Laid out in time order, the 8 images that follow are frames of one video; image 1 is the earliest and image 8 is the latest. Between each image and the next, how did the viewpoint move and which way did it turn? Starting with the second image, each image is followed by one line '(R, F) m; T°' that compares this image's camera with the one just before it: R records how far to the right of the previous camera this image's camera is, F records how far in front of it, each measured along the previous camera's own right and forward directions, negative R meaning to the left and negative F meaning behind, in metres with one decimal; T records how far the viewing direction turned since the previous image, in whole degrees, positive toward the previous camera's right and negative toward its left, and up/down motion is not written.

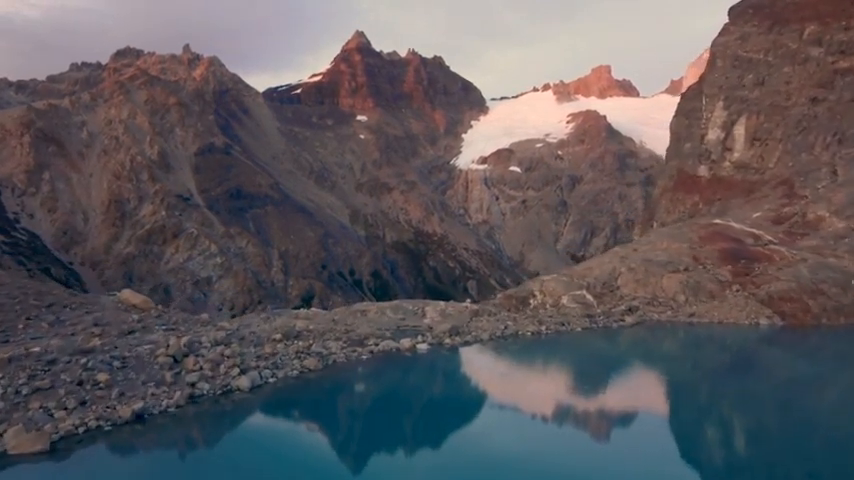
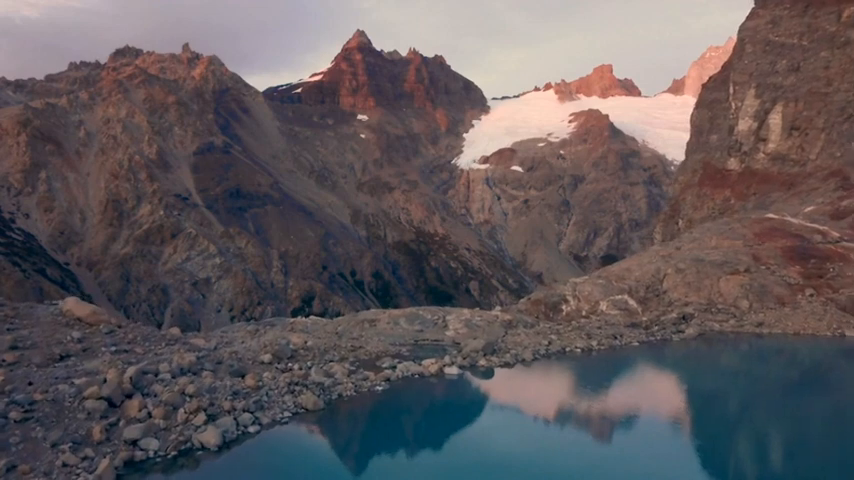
(-0.2, +1.9) m; 0°
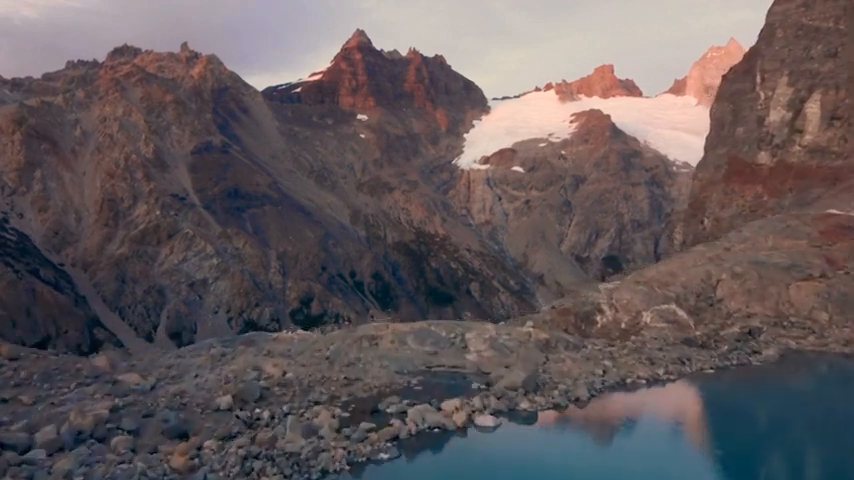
(-0.1, +1.9) m; 0°
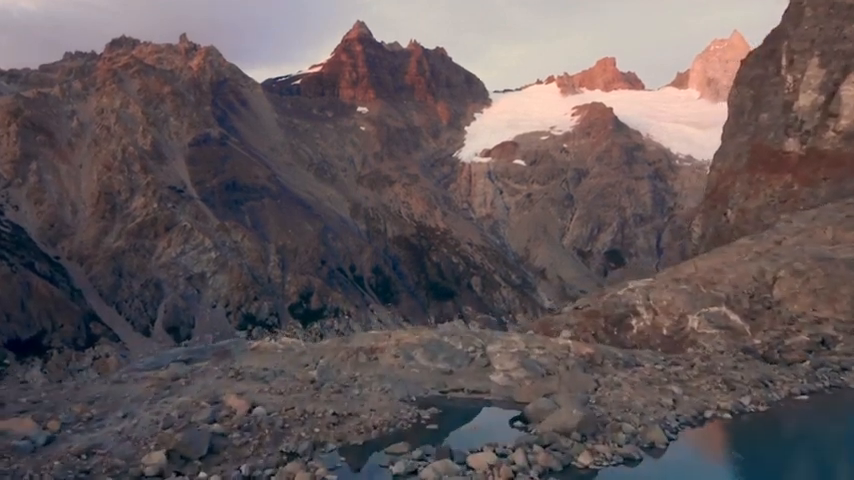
(-0.1, +1.5) m; 0°
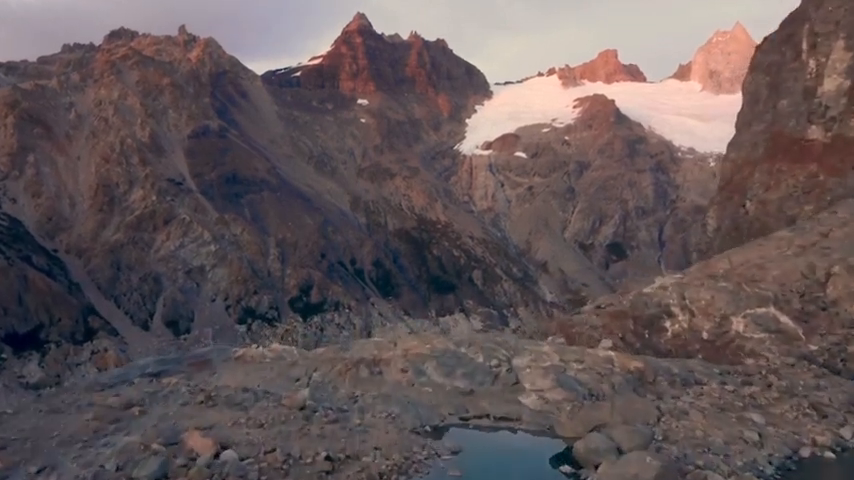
(-0.1, +1.0) m; 0°
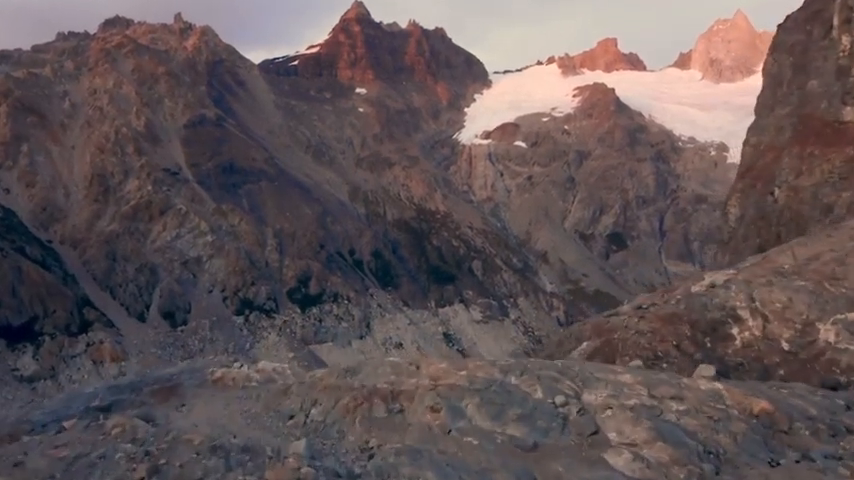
(-0.2, +1.4) m; 0°
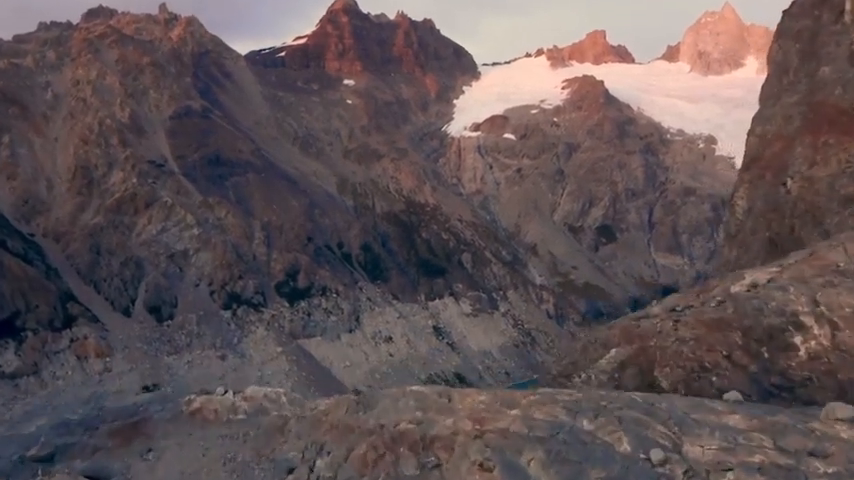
(-0.2, +1.0) m; +1°
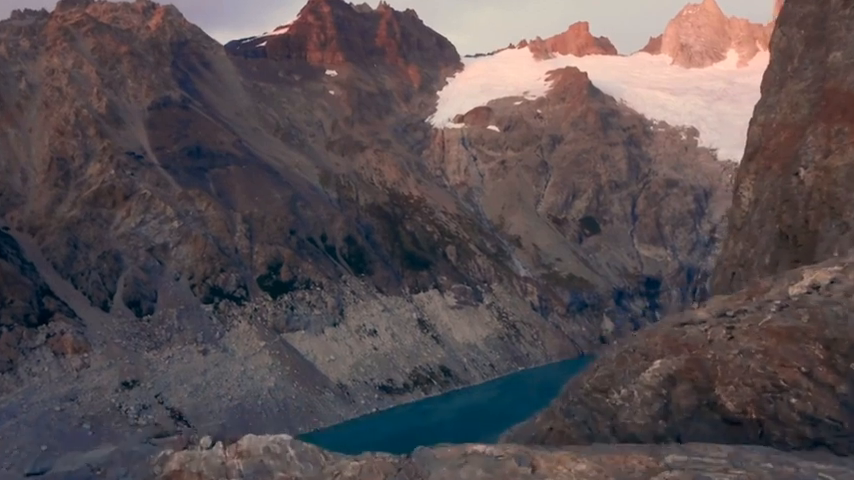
(-0.3, +1.3) m; +1°
